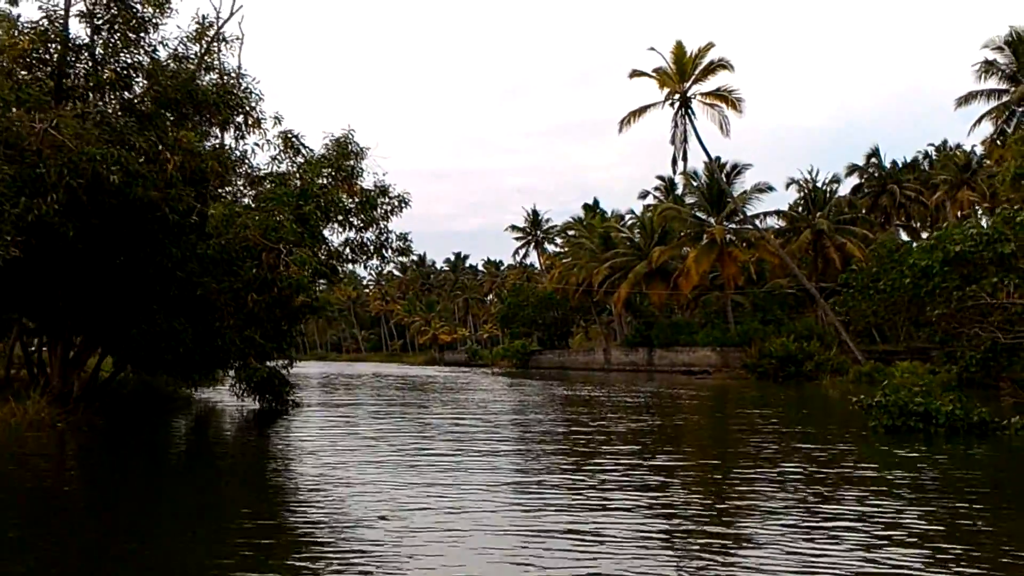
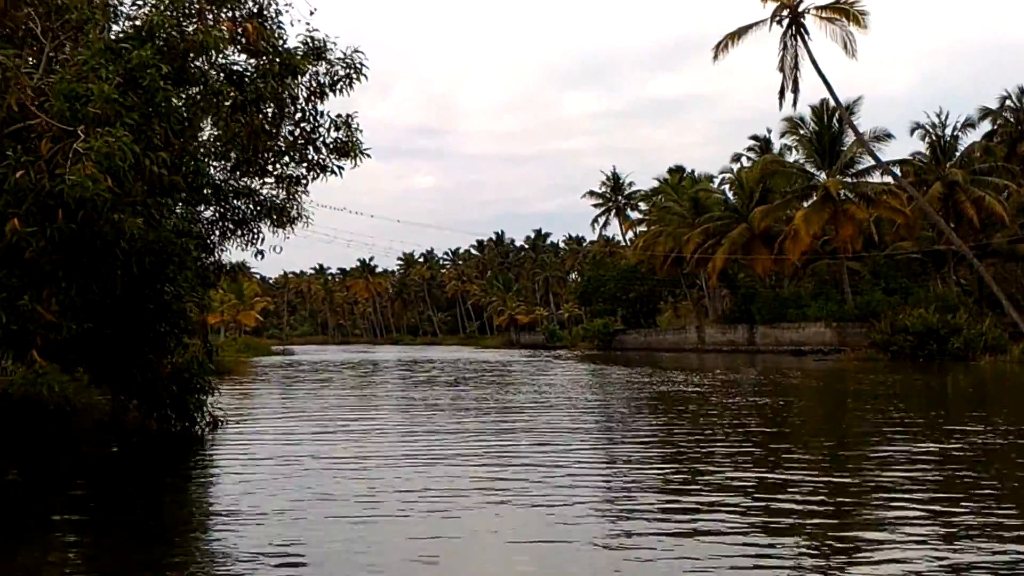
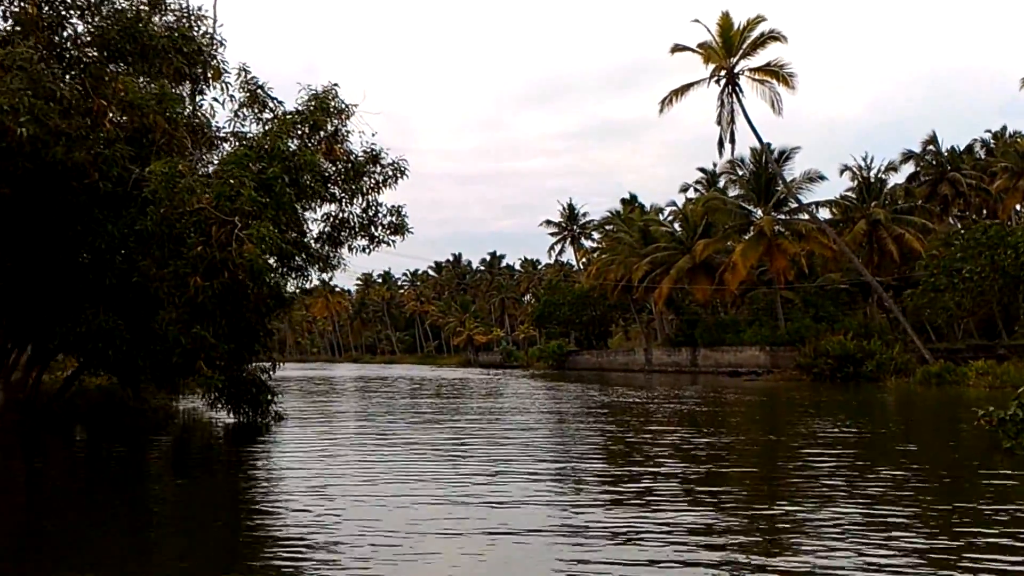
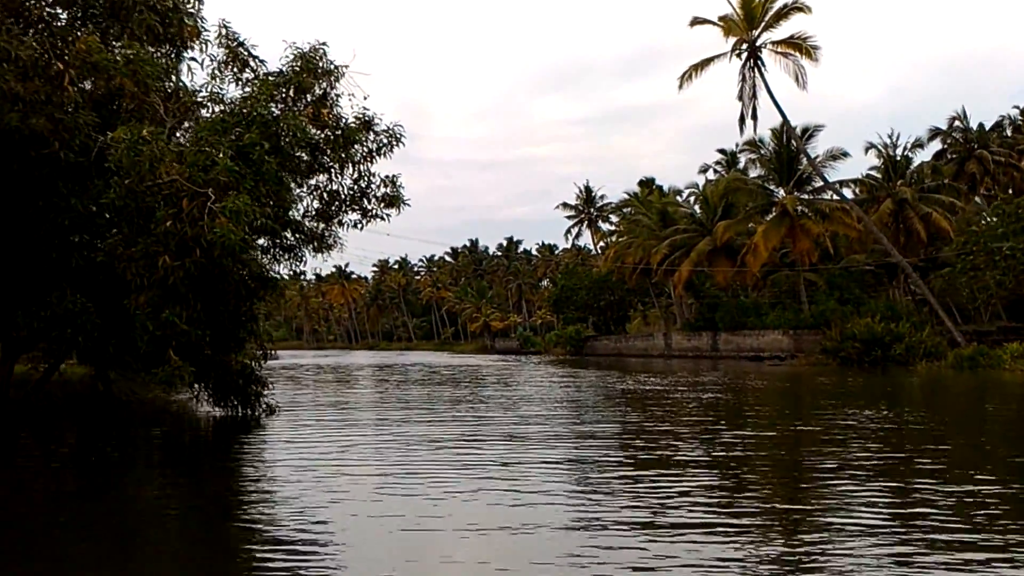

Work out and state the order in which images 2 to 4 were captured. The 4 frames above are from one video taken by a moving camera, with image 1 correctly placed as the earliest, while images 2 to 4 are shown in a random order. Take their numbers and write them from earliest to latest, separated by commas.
3, 4, 2
